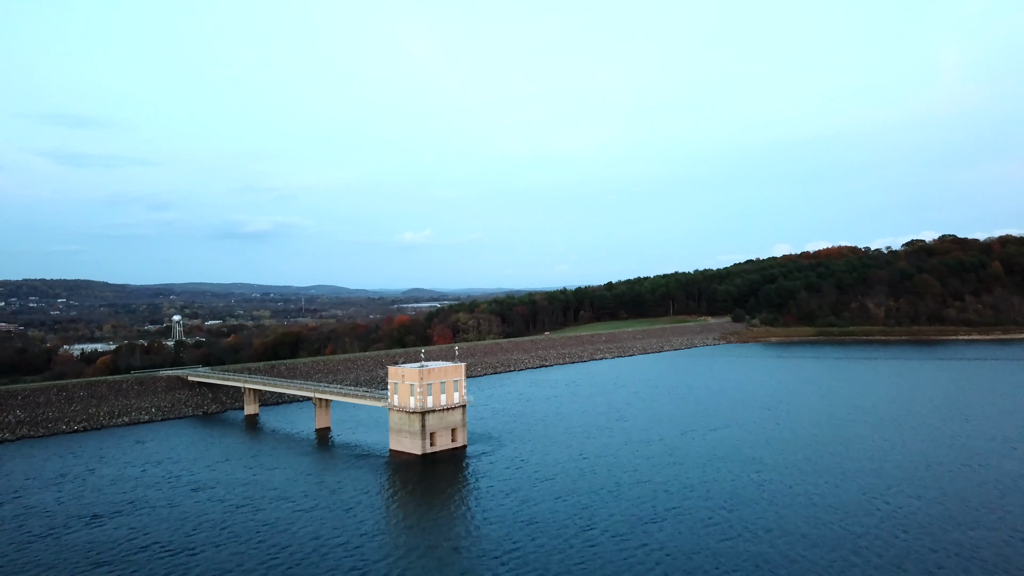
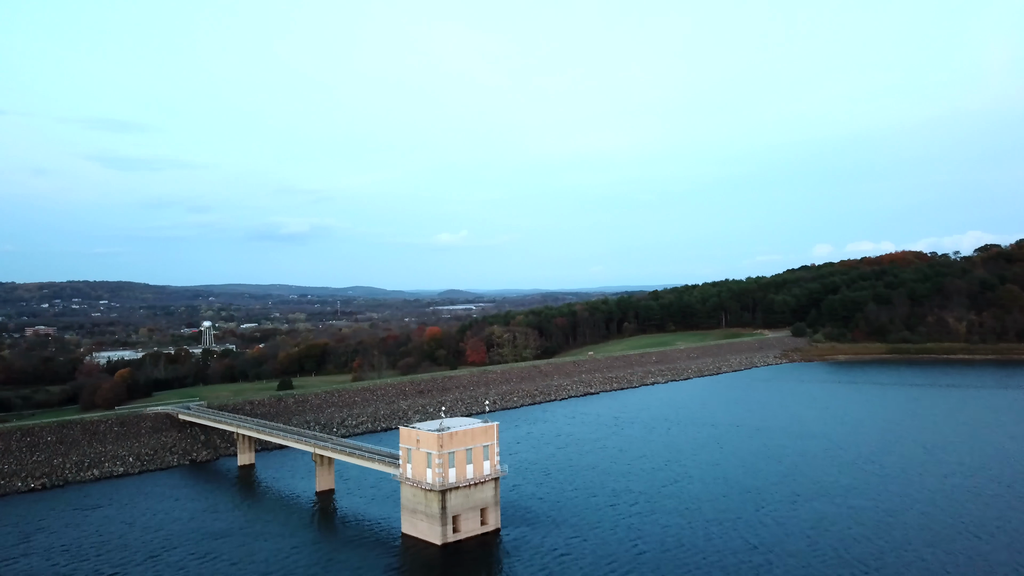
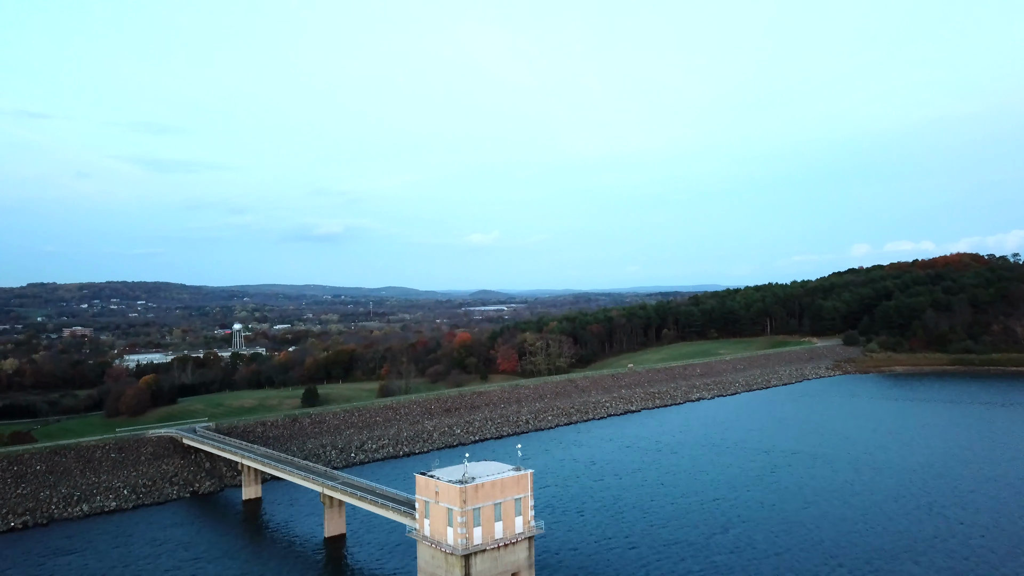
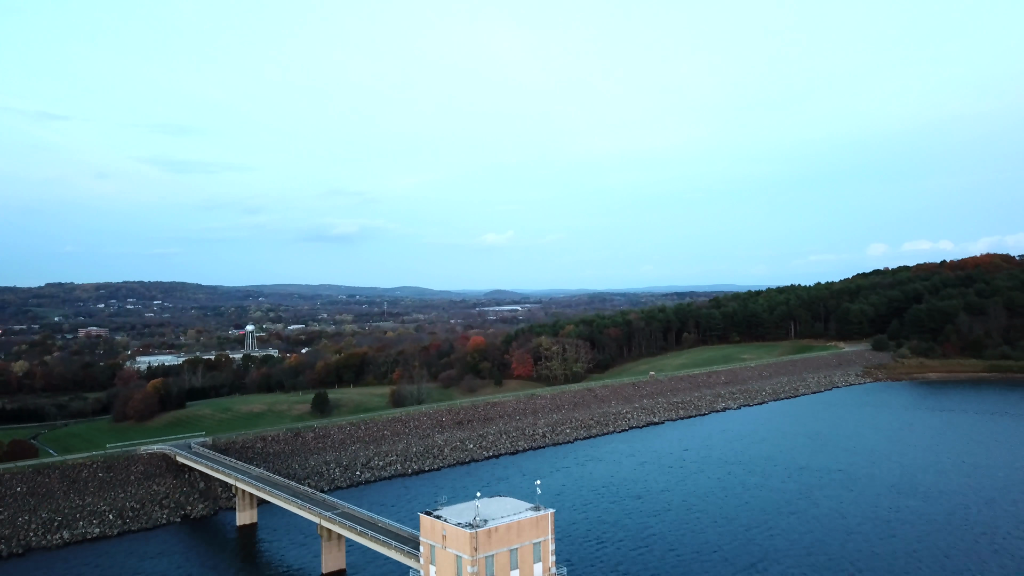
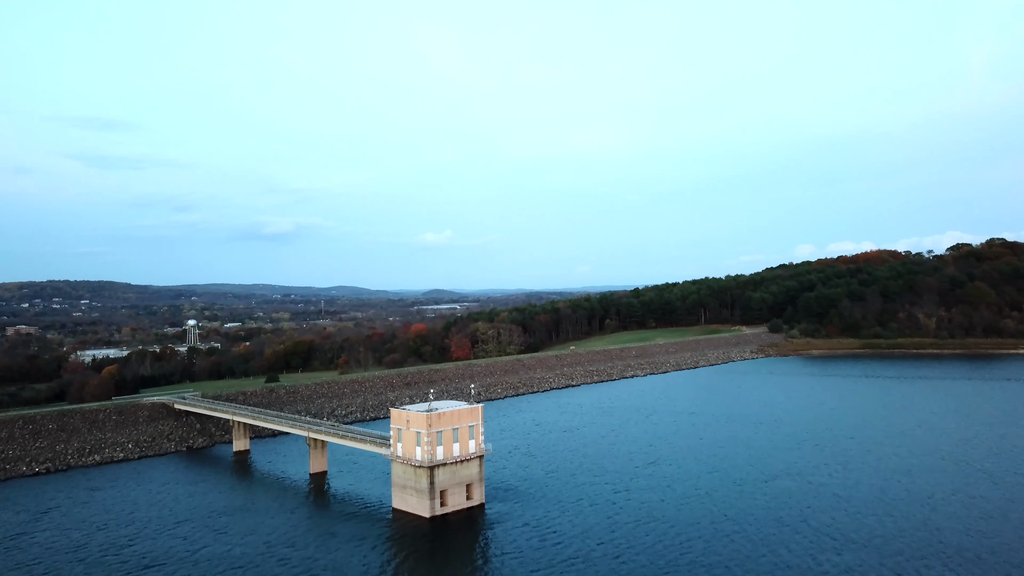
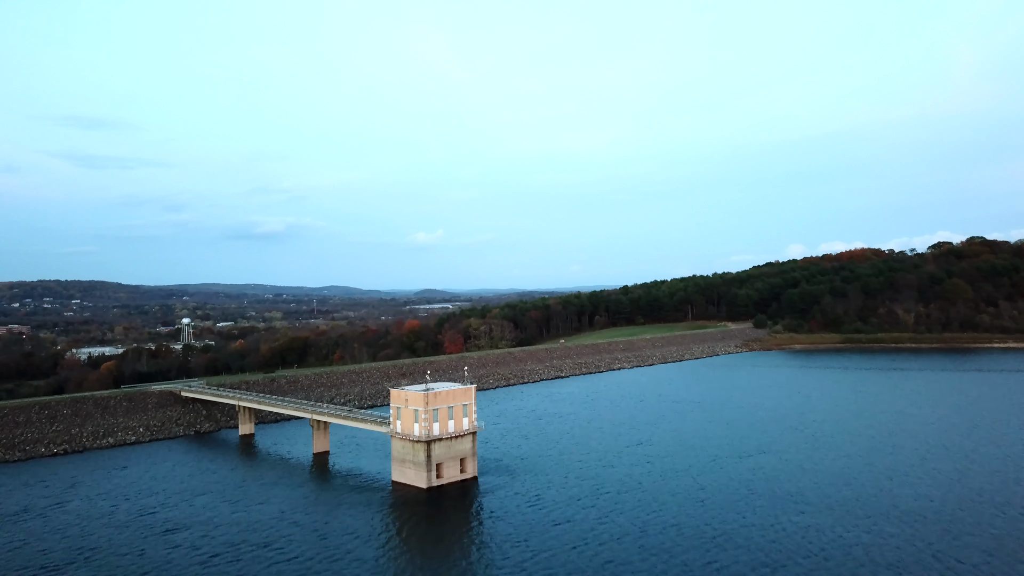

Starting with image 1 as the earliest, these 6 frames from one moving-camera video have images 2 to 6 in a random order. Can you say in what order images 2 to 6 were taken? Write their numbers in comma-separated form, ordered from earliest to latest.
6, 5, 2, 3, 4
